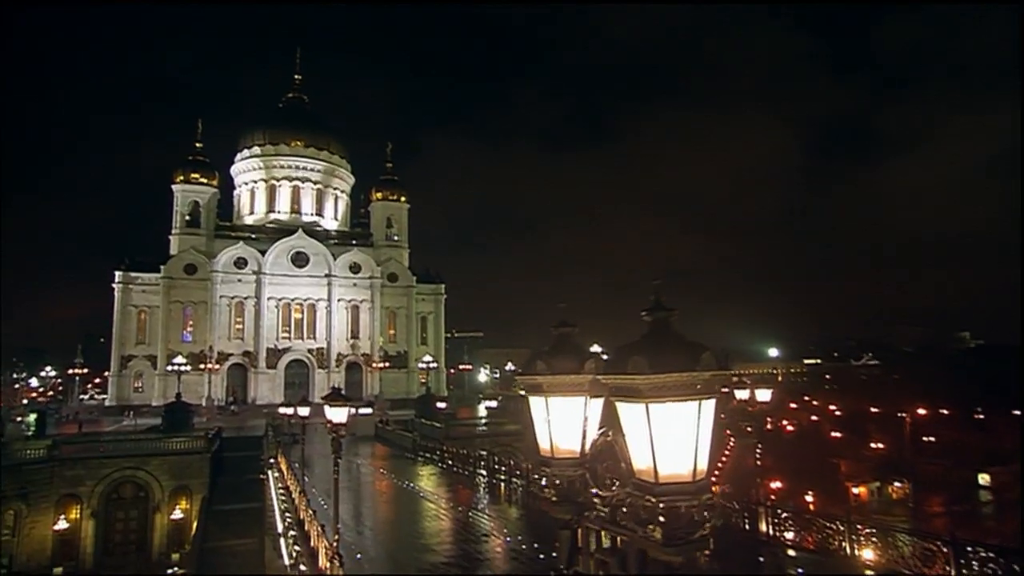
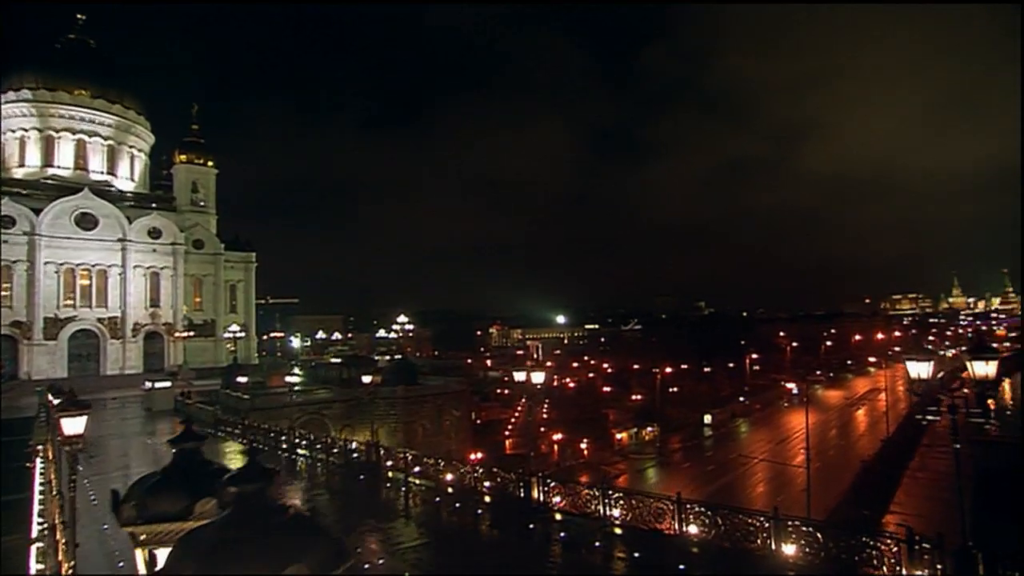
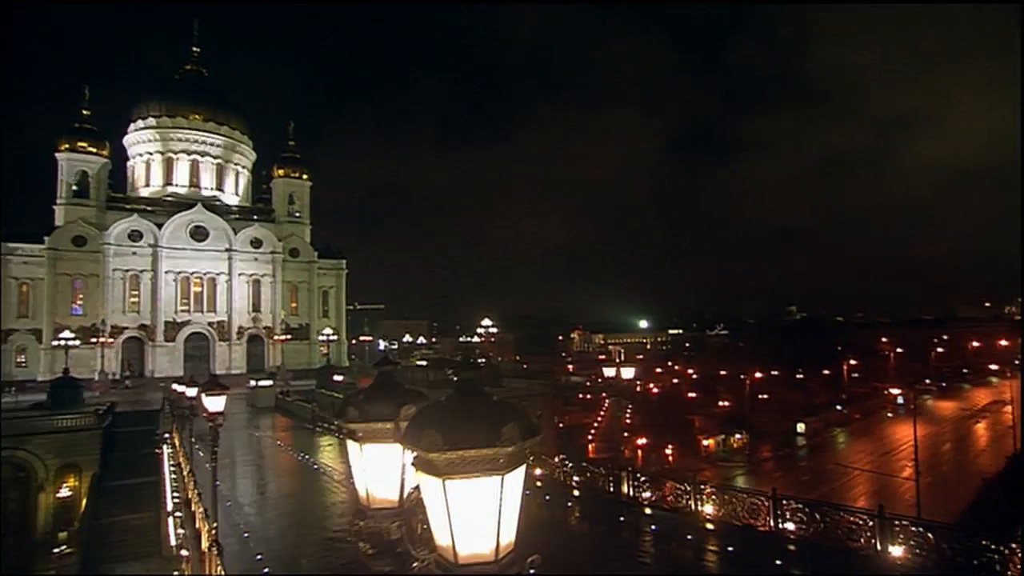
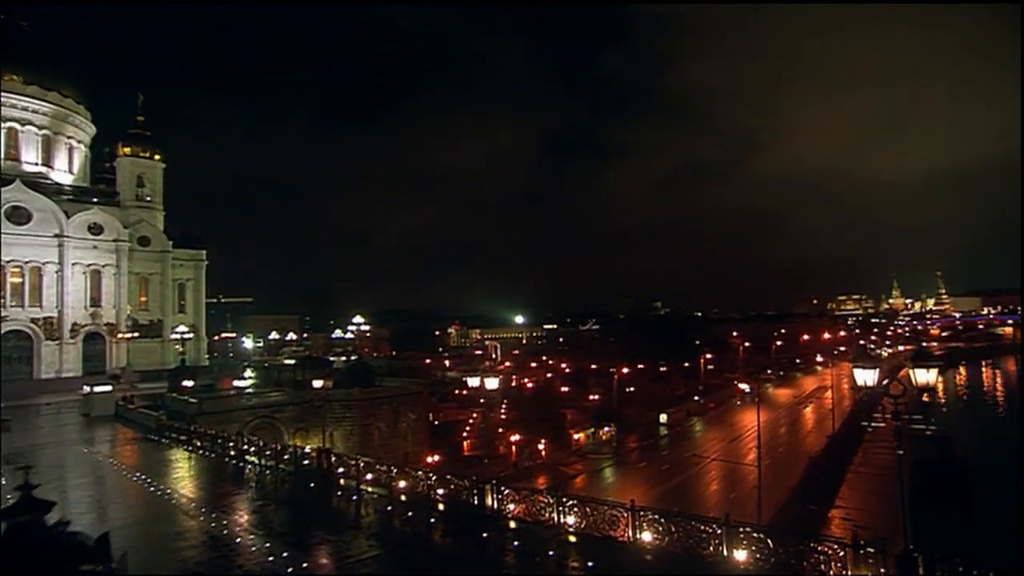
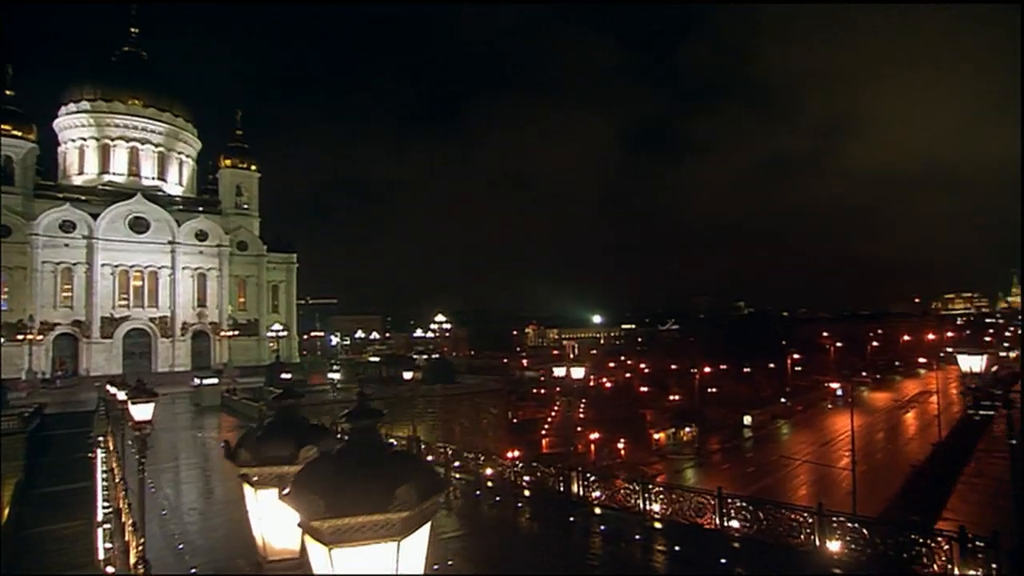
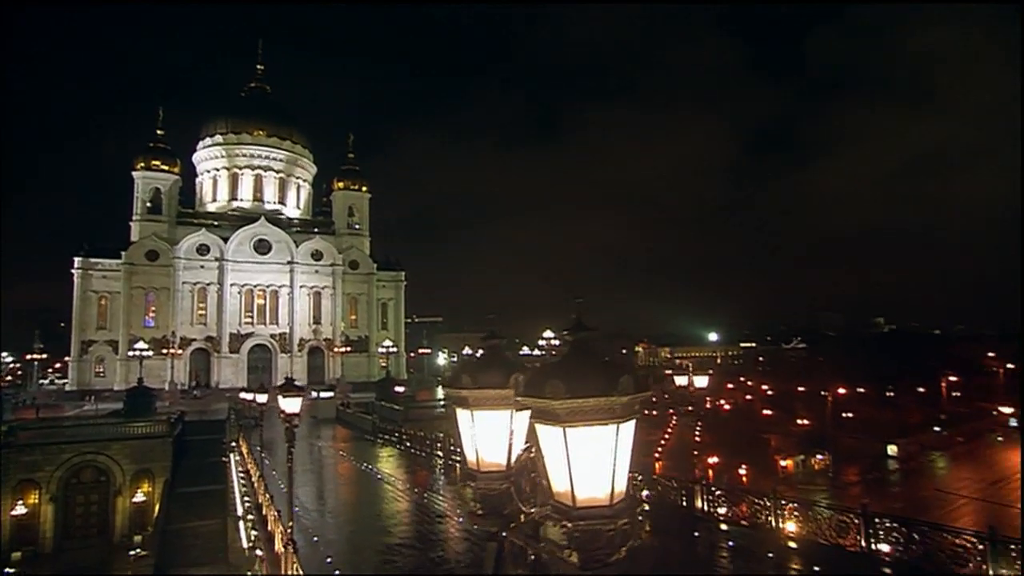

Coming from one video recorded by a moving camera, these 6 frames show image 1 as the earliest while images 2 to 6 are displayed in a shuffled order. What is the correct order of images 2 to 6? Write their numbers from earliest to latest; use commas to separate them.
6, 3, 5, 2, 4
